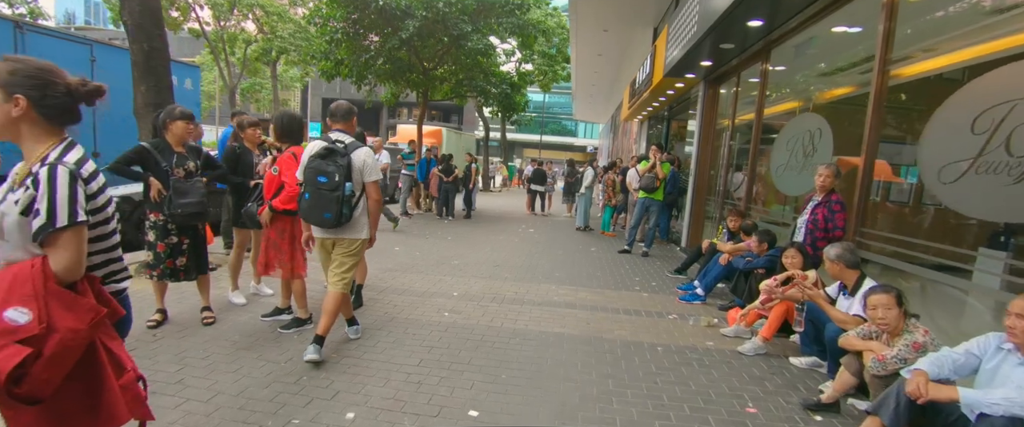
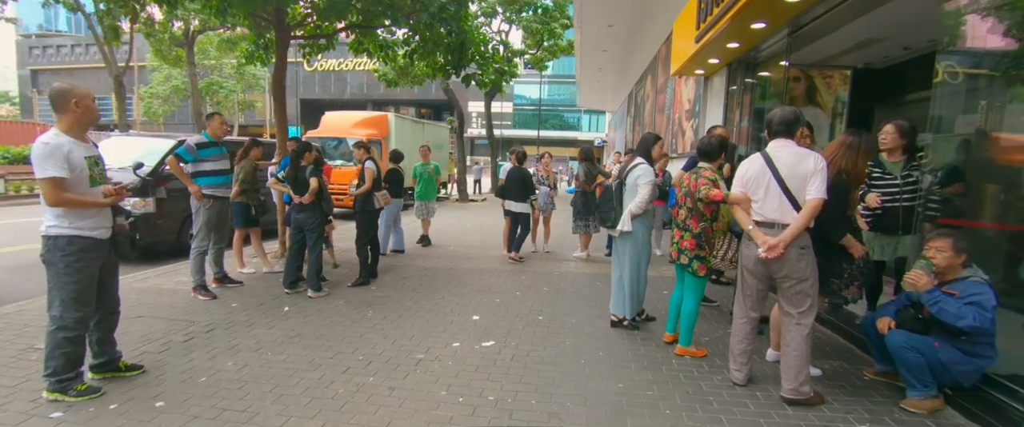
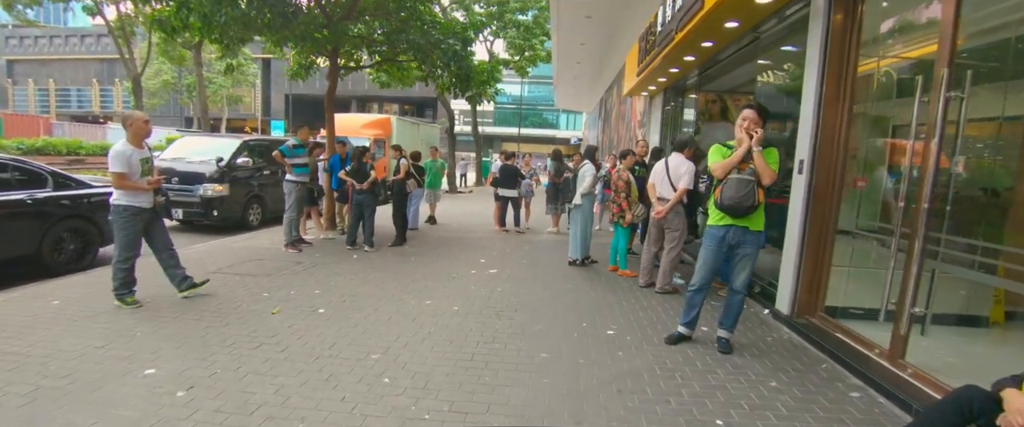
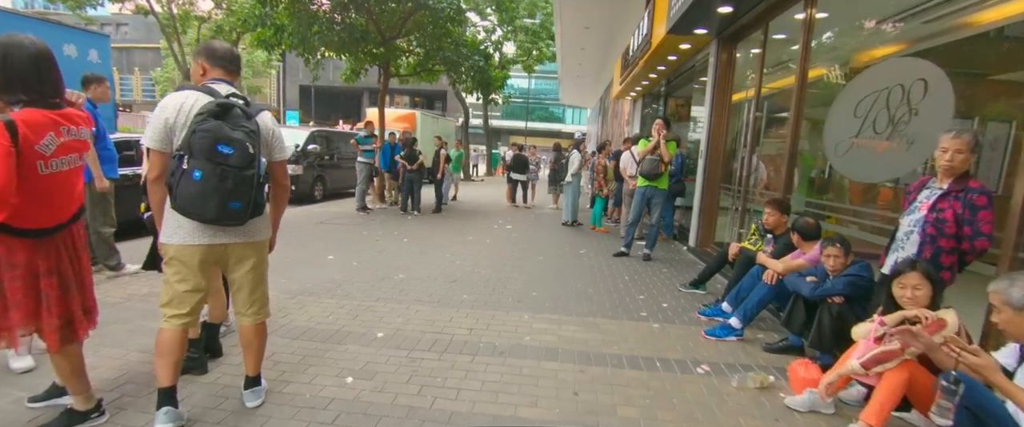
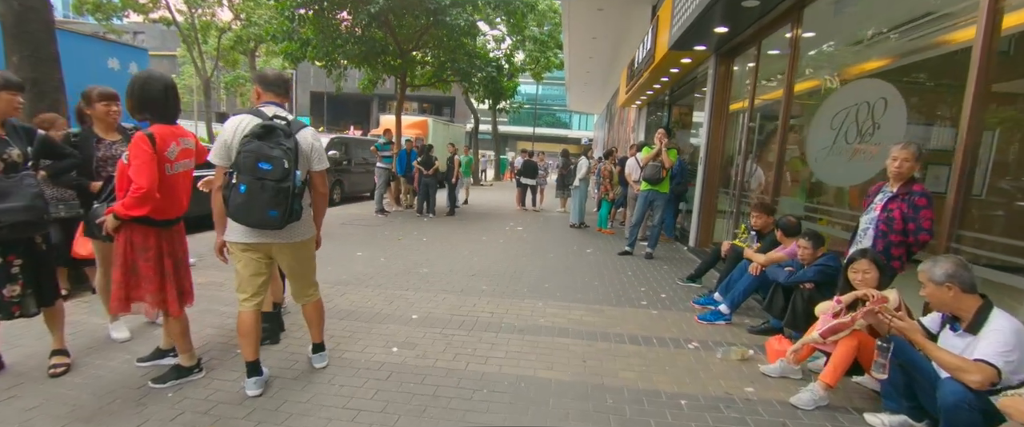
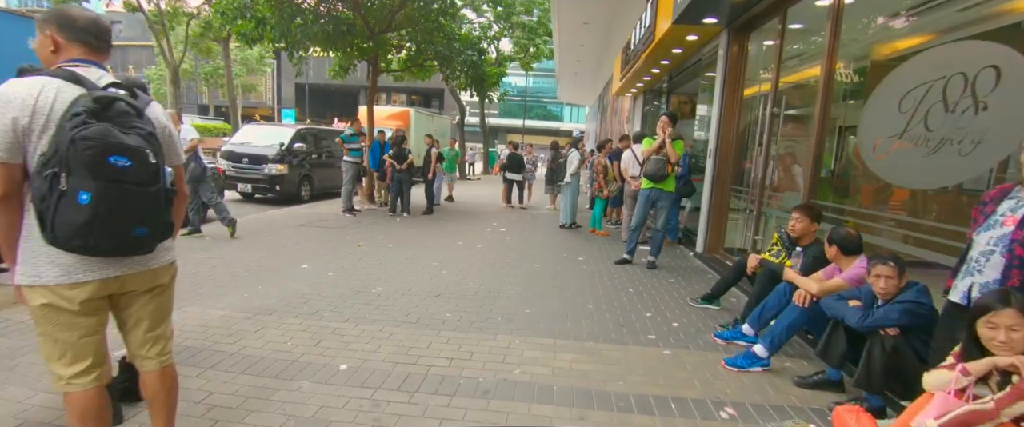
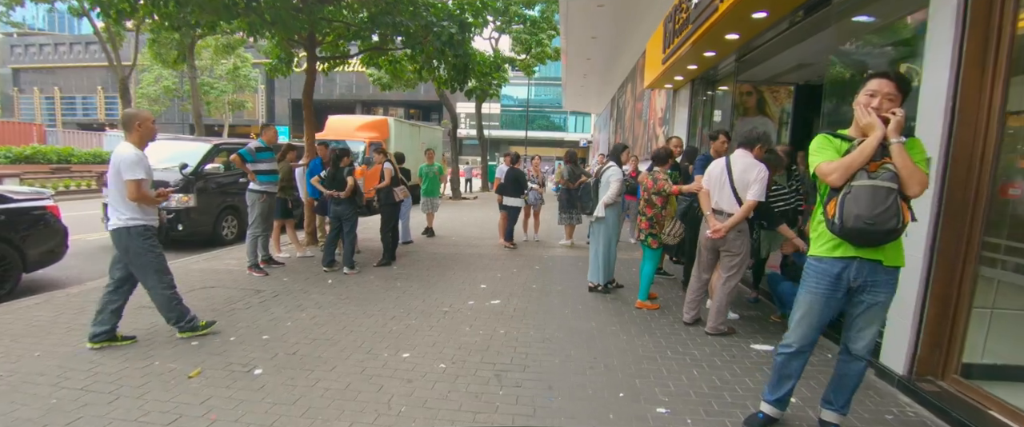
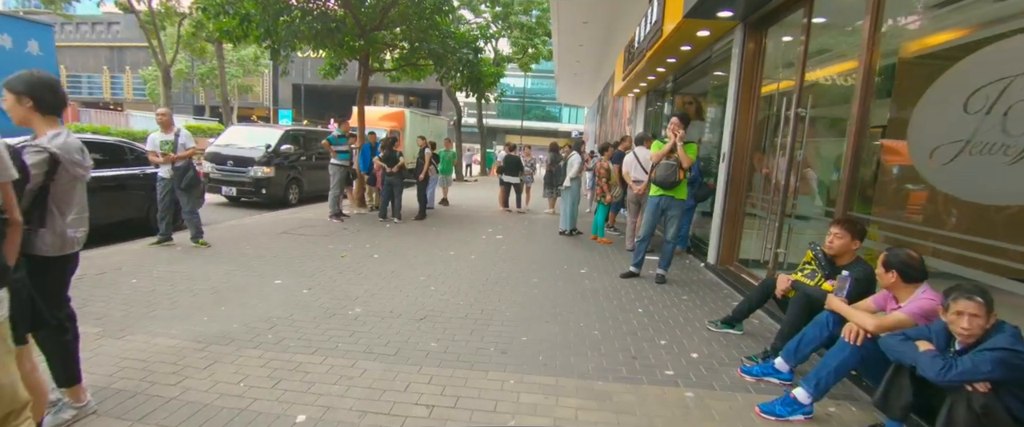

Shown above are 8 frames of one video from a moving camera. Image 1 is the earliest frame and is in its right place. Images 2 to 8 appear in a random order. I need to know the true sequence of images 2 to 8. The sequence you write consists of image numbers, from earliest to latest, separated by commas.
5, 4, 6, 8, 3, 7, 2
